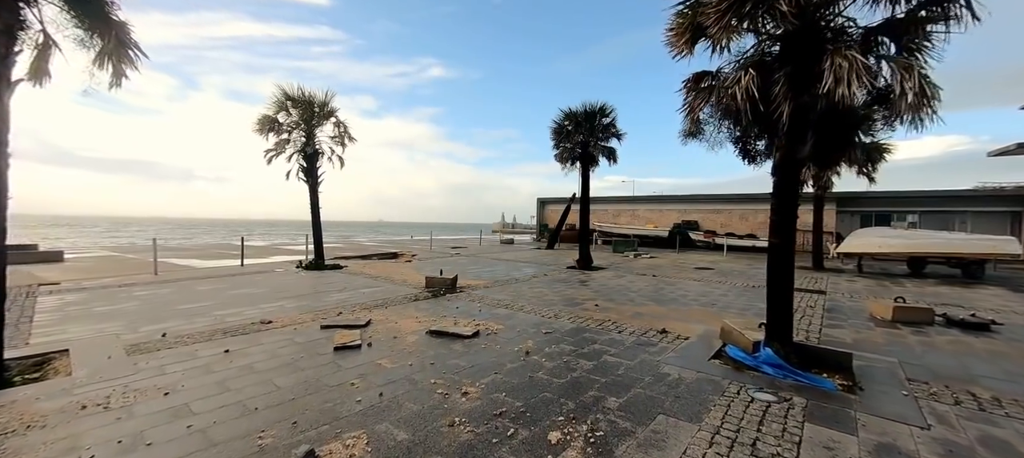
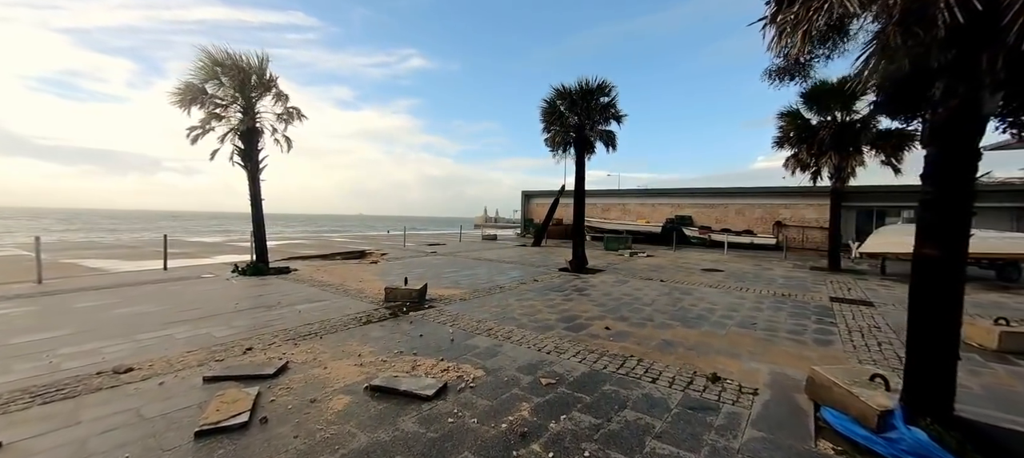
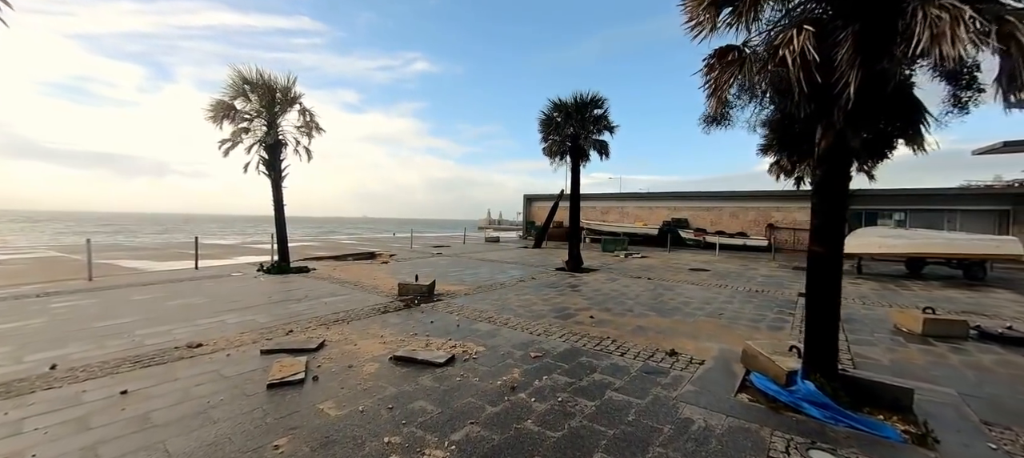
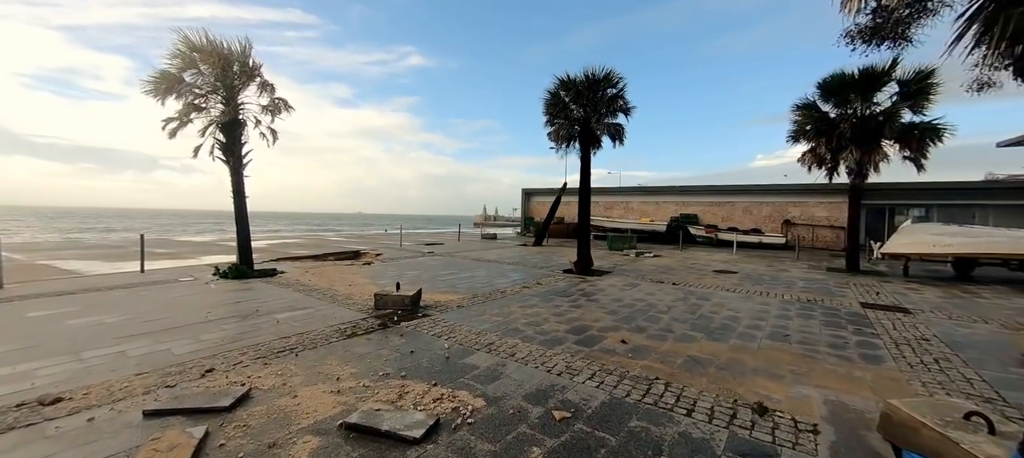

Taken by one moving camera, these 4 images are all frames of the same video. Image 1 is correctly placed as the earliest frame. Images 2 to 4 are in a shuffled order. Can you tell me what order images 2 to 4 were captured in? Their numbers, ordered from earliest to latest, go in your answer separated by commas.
3, 2, 4
